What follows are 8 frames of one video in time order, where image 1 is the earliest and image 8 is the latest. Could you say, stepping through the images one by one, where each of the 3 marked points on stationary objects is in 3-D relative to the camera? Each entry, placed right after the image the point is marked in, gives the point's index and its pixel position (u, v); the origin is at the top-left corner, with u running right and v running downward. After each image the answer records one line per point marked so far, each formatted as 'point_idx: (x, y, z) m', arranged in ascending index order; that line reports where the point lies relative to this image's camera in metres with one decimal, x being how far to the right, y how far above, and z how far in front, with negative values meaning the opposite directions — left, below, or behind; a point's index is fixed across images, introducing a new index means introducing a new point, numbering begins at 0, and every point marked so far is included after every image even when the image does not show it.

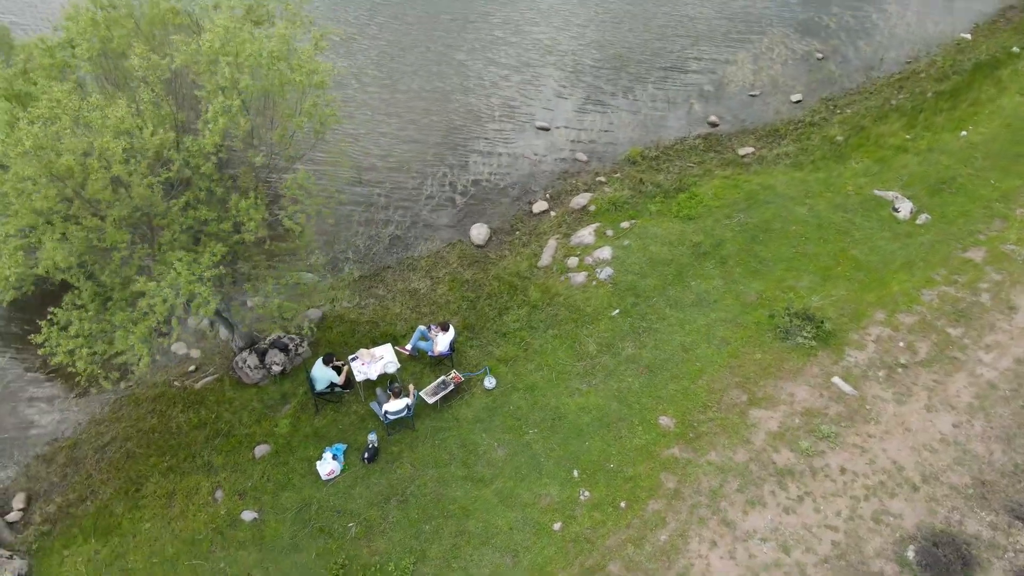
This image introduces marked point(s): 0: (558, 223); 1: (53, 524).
0: (+1.1, +1.7, +18.9) m
1: (-8.4, -4.3, +13.5) m
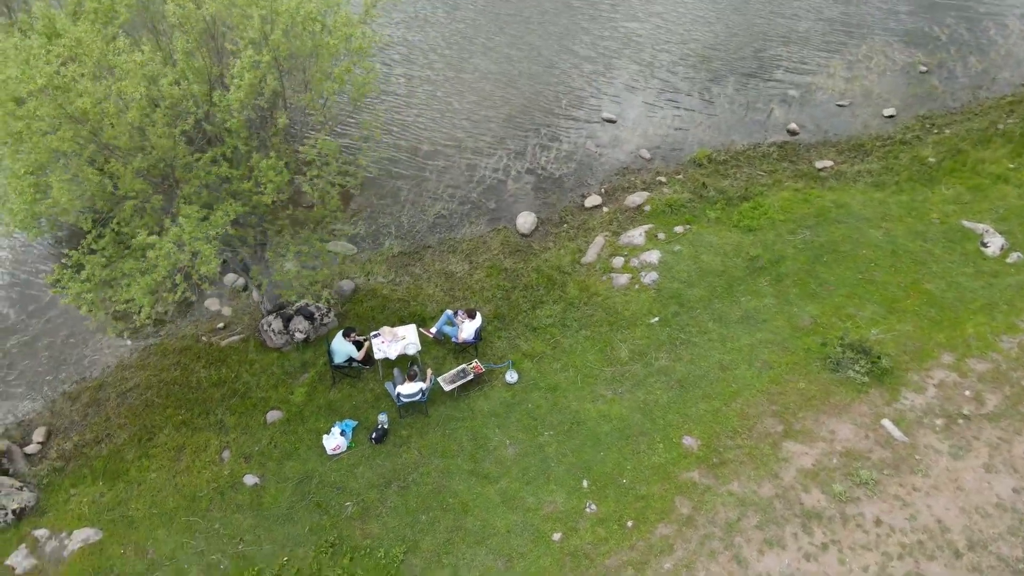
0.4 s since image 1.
0: (+2.4, +1.7, +18.0) m
1: (-8.3, -3.2, +13.7) m
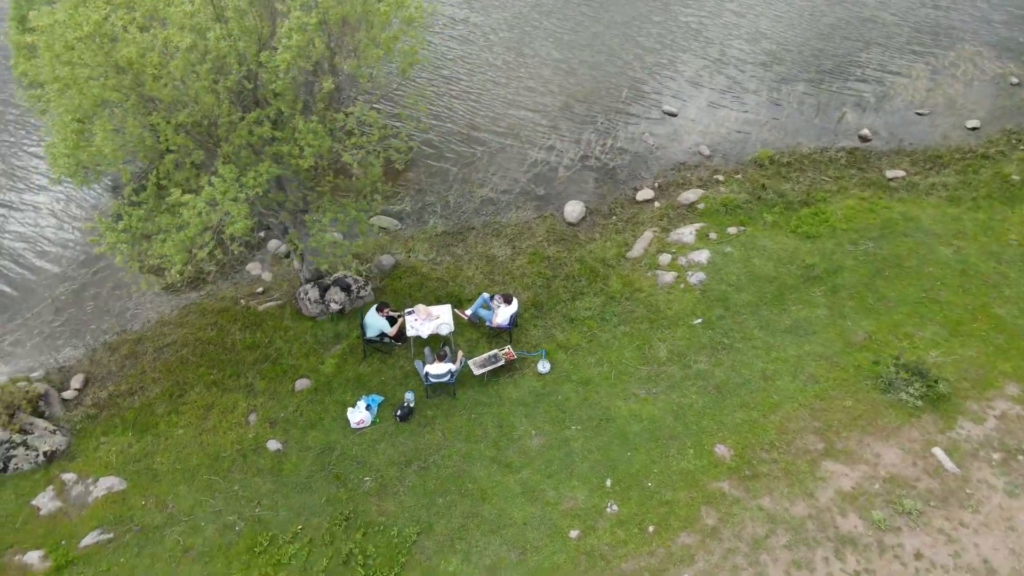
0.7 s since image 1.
0: (+3.5, +1.7, +17.4) m
1: (-7.8, -2.3, +14.0) m
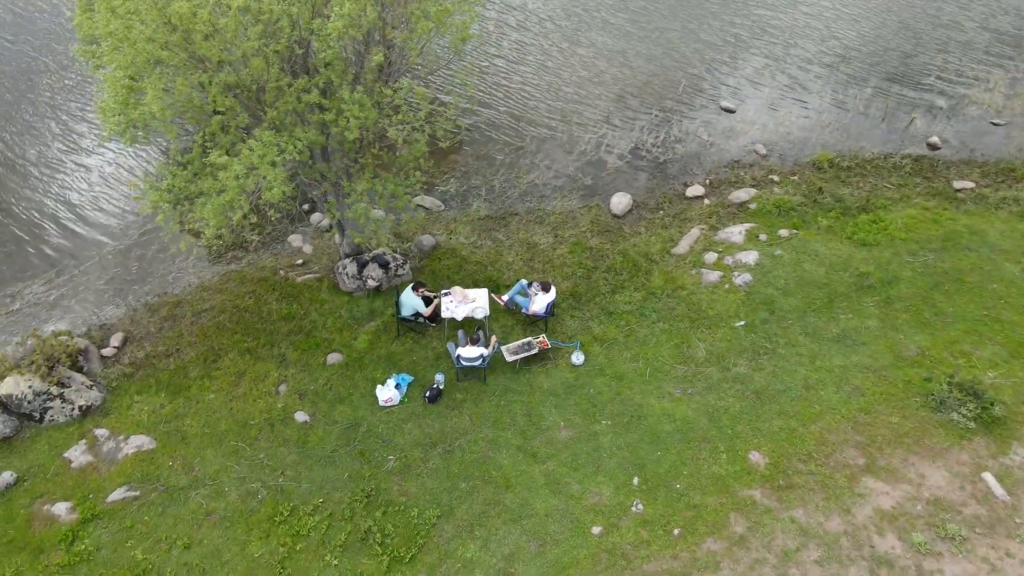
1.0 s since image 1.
0: (+4.5, +1.7, +16.9) m
1: (-7.2, -1.5, +14.1) m
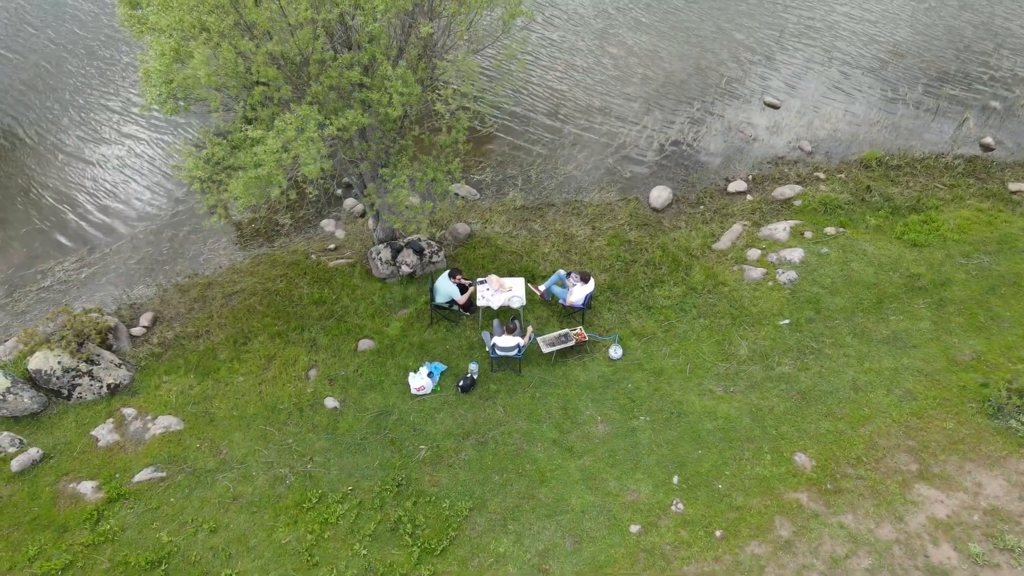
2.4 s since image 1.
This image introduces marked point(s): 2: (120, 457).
0: (+5.3, +1.7, +16.4) m
1: (-6.5, -1.1, +13.9) m
2: (-6.3, -2.7, +11.9) m
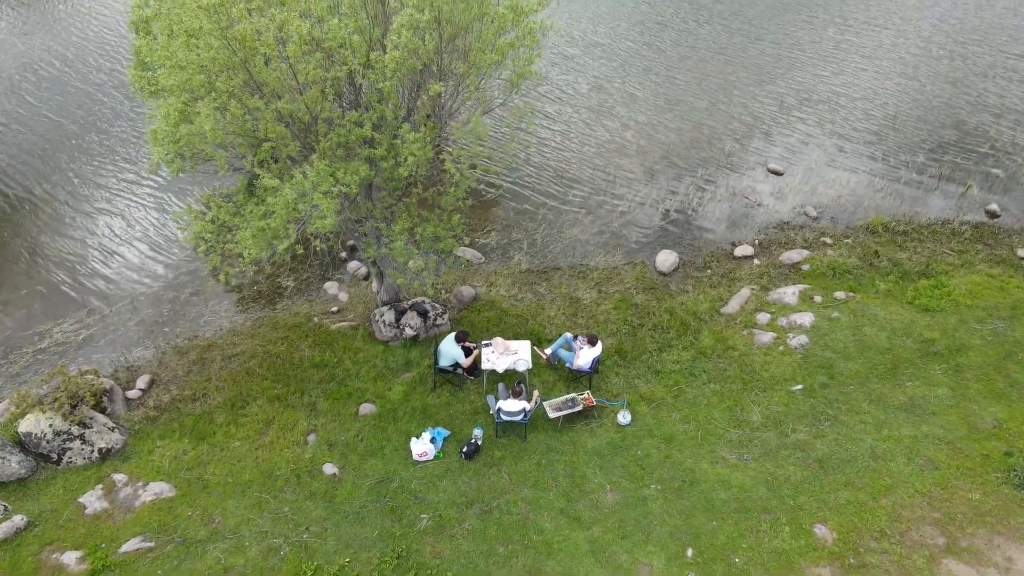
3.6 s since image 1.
0: (+5.4, +0.3, +16.3) m
1: (-6.4, -2.3, +13.5) m
2: (-6.2, -3.6, +11.4) m
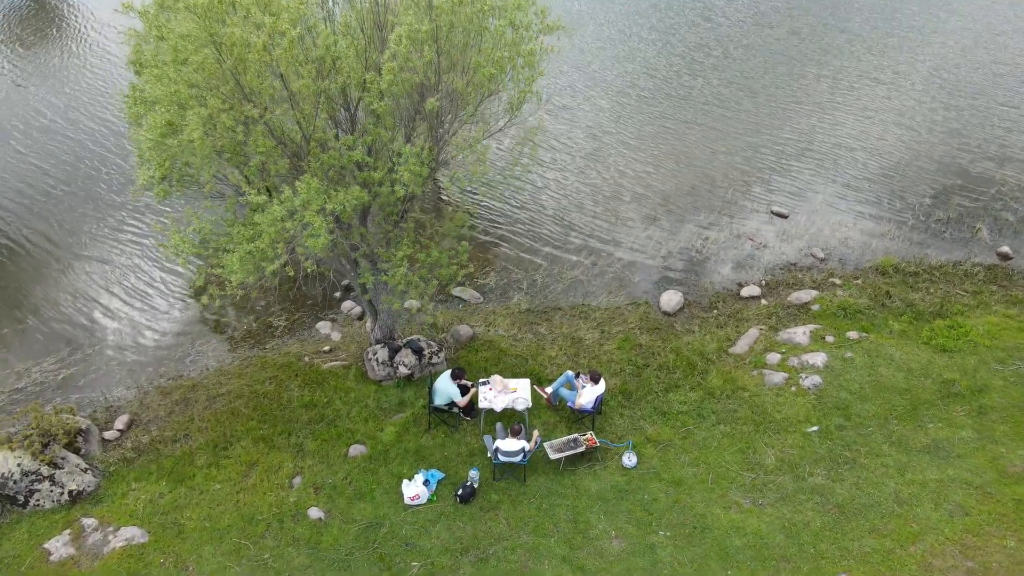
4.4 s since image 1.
0: (+5.4, -0.6, +15.7) m
1: (-6.5, -2.9, +12.8) m
2: (-6.2, -4.0, +10.5) m
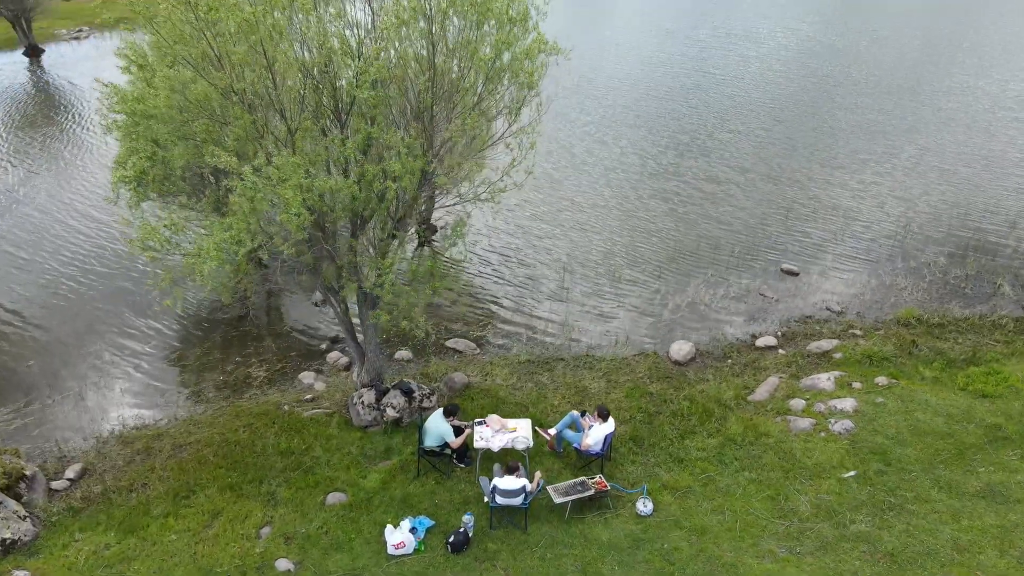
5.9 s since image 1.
0: (+5.4, -1.6, +14.6) m
1: (-6.5, -3.3, +11.3) m
2: (-6.2, -4.0, +8.8) m
